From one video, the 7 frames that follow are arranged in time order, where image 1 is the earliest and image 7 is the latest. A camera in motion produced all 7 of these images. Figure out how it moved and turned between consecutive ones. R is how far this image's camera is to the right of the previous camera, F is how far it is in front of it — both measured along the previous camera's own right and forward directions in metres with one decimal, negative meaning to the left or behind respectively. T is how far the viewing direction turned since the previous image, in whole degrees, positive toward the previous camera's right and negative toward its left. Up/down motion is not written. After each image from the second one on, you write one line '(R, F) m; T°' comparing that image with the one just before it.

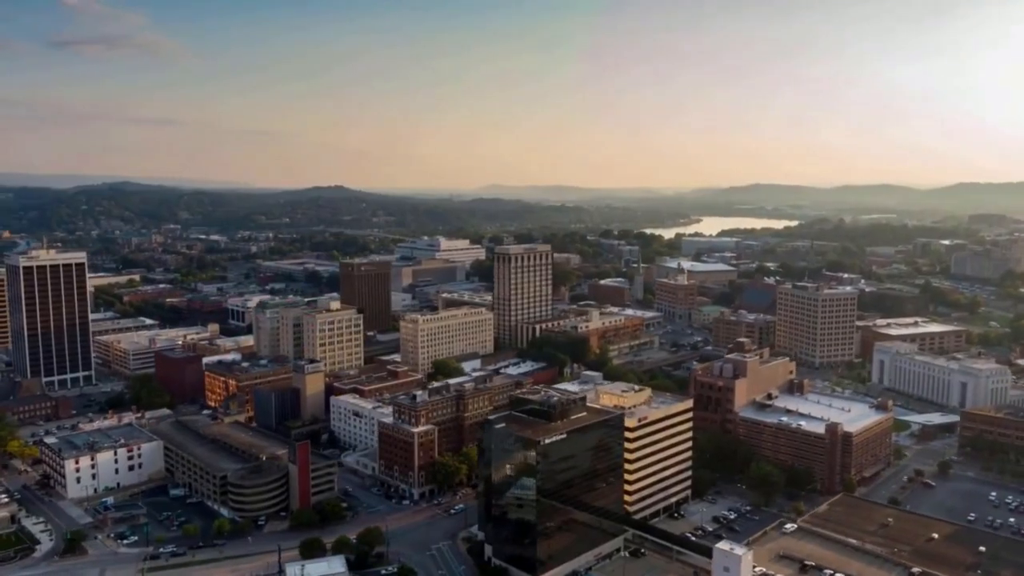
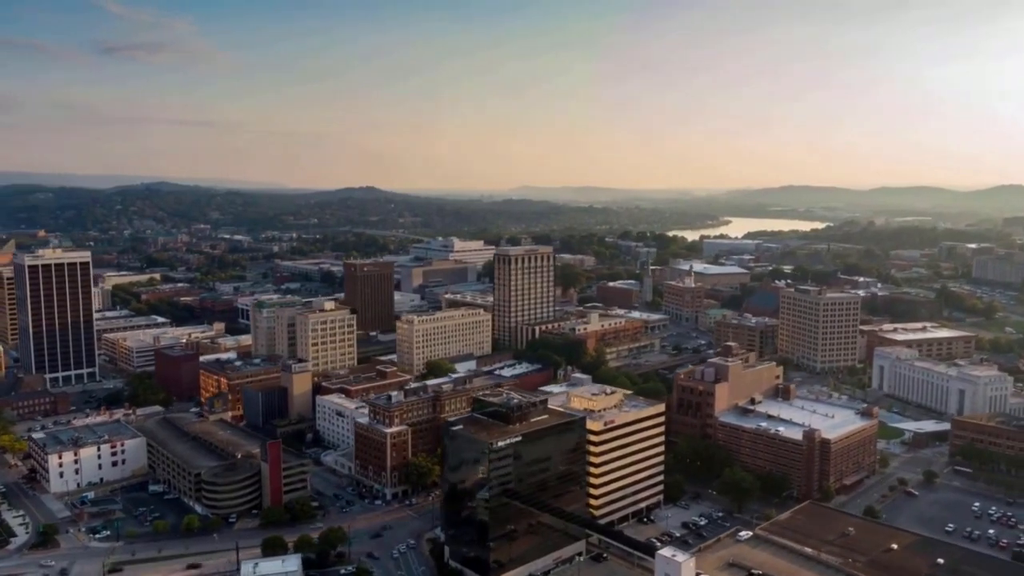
(+2.6, +0.1) m; -2°
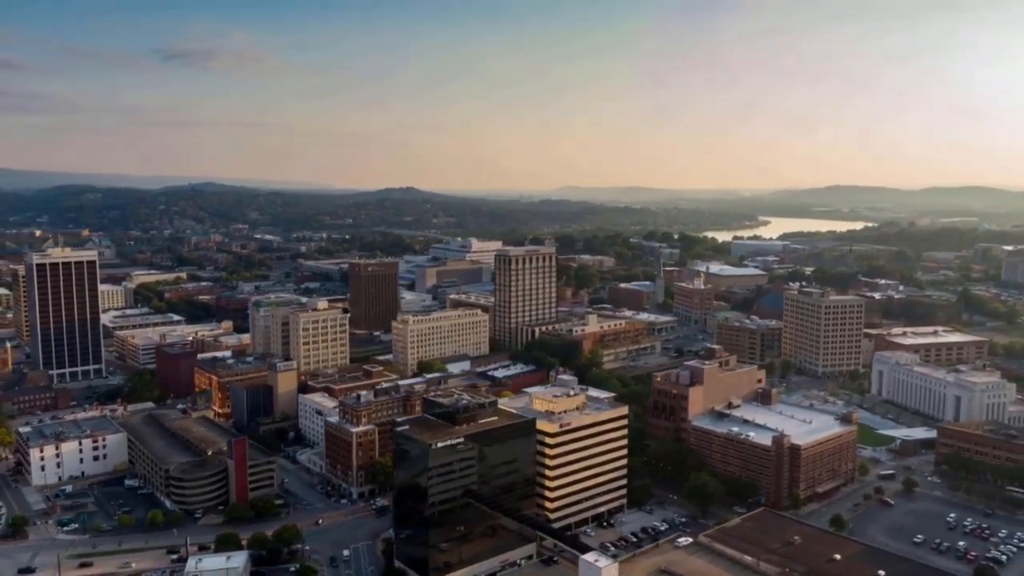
(+3.3, +0.2) m; -3°
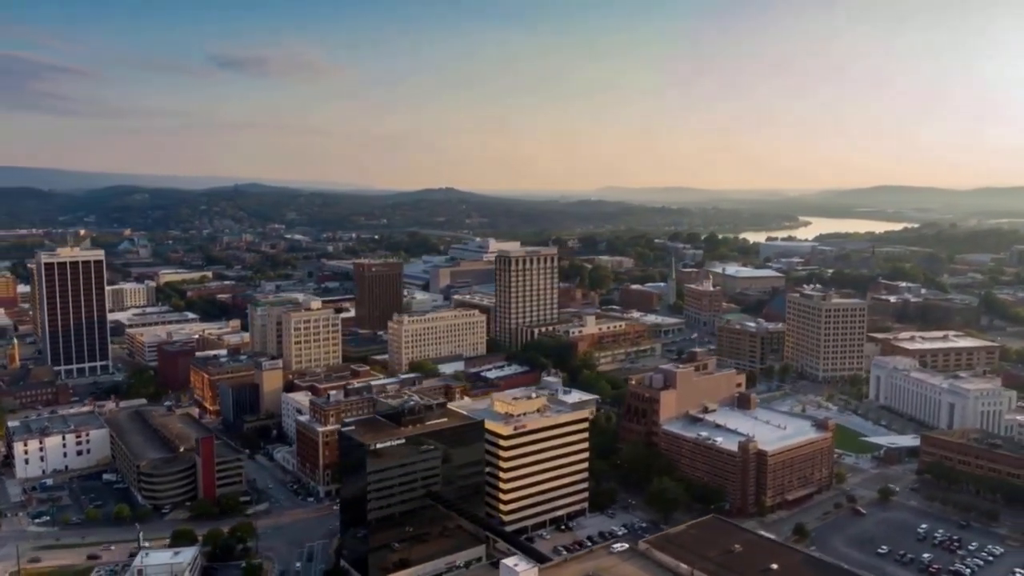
(+3.3, +0.2) m; -3°
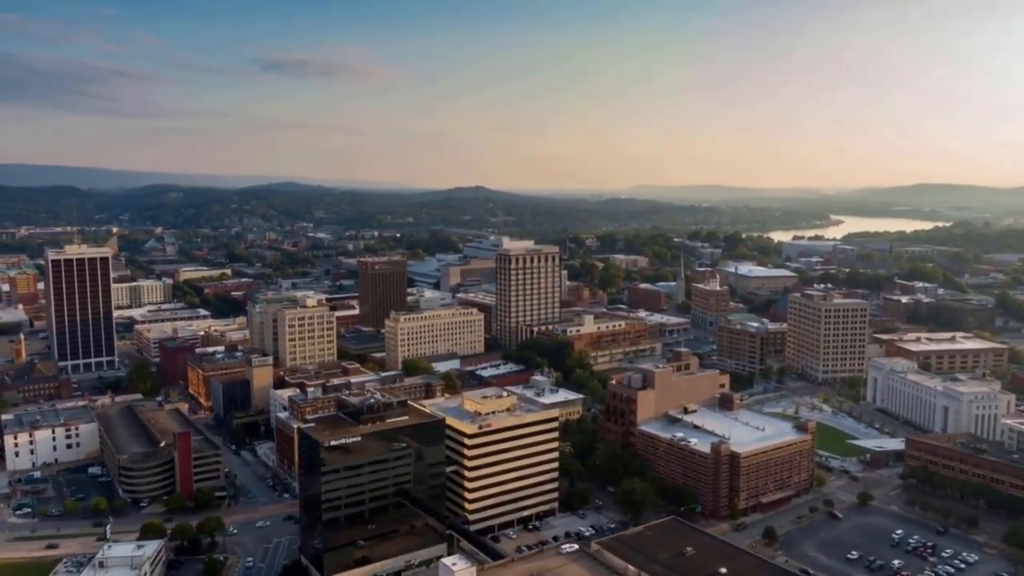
(+2.6, +0.1) m; -2°
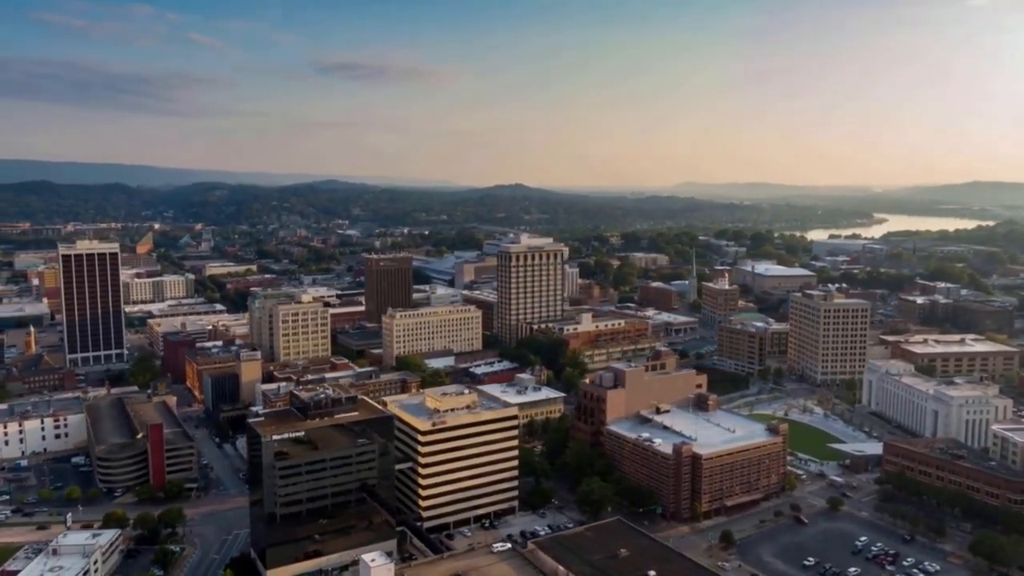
(+3.3, +0.2) m; -3°
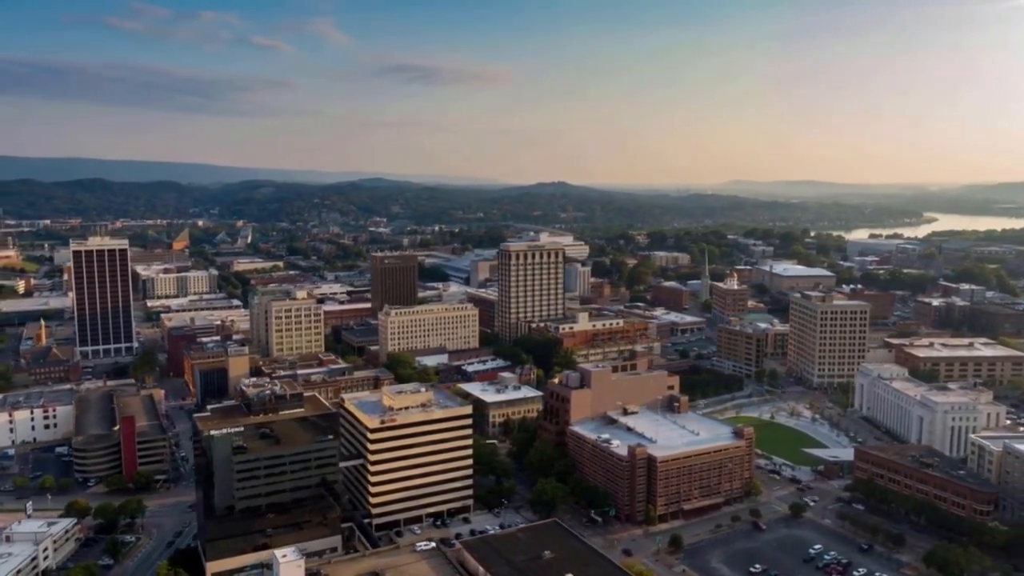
(+3.7, +0.3) m; -3°
